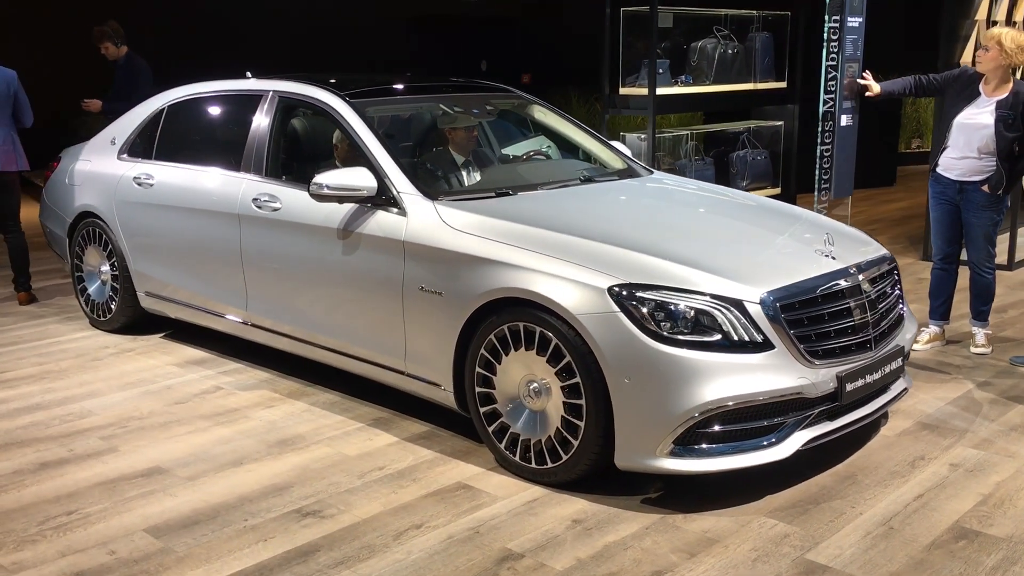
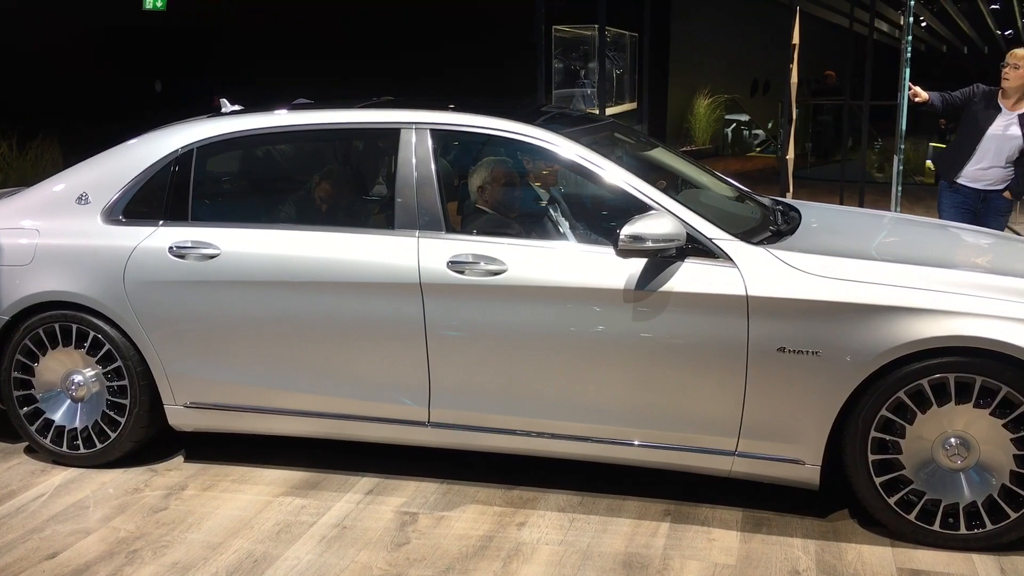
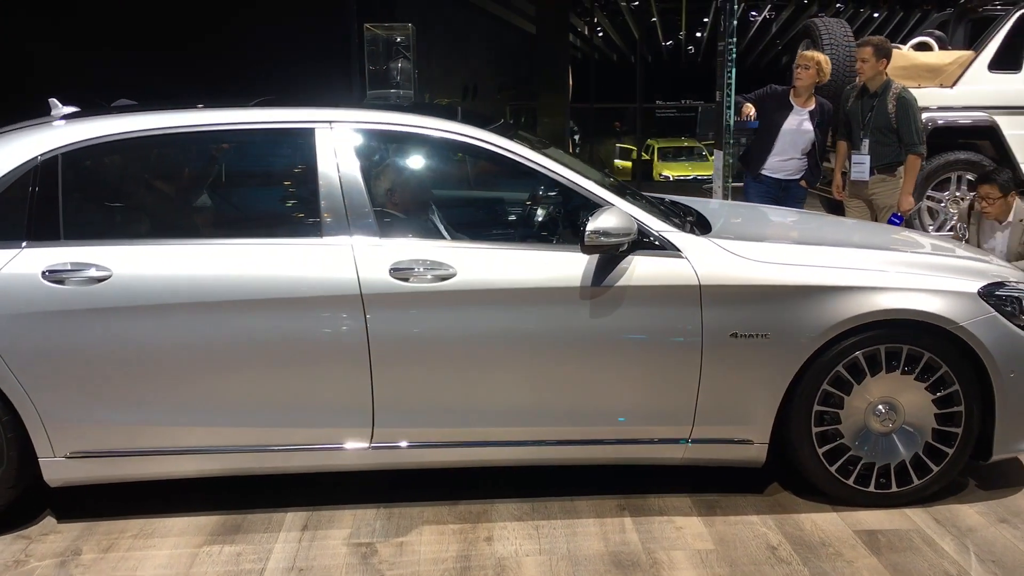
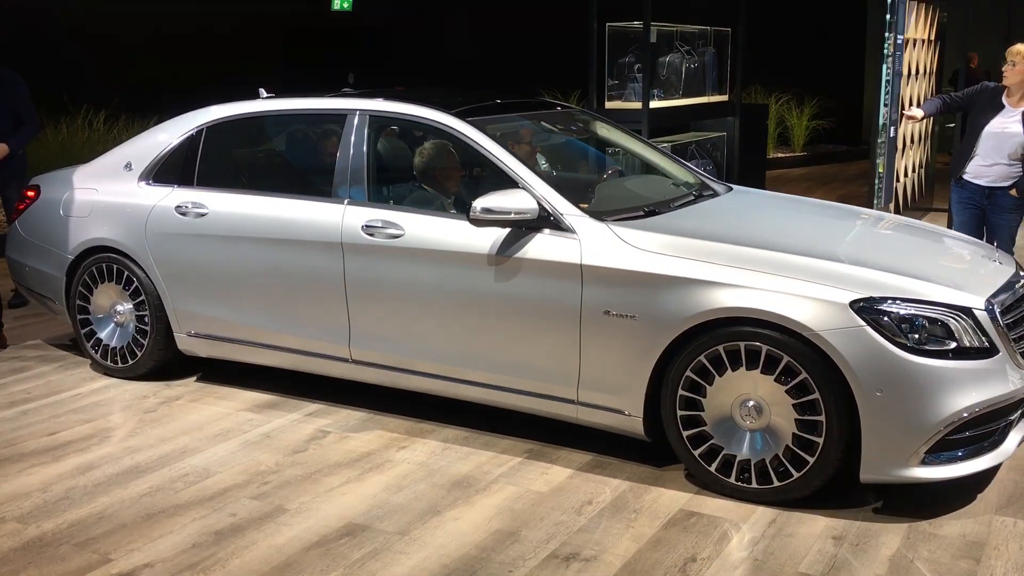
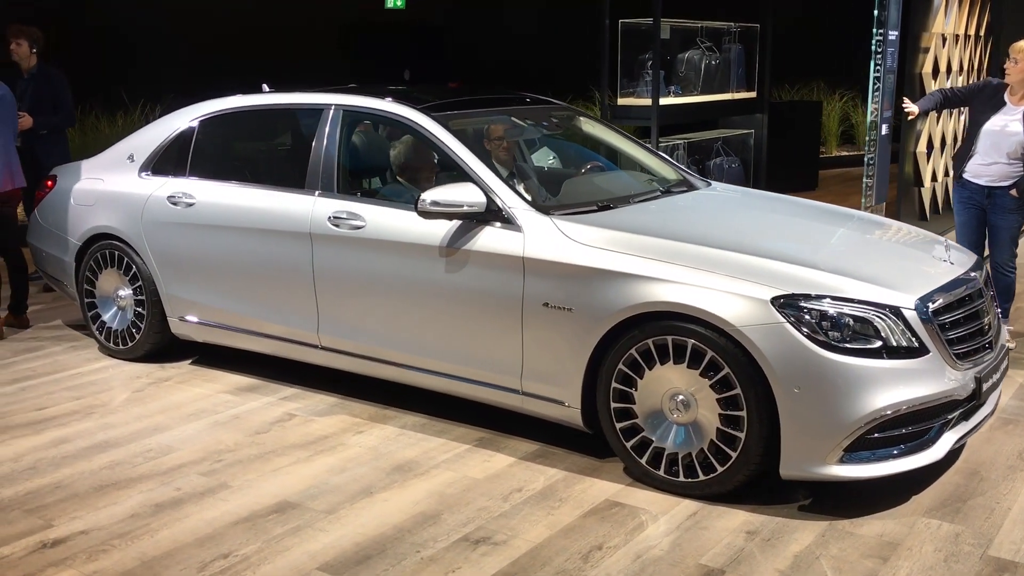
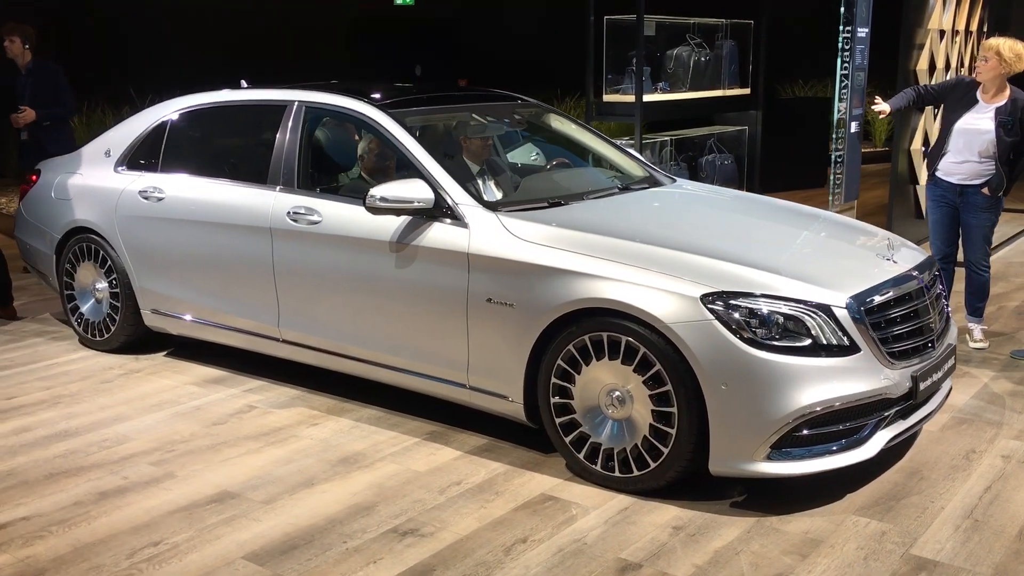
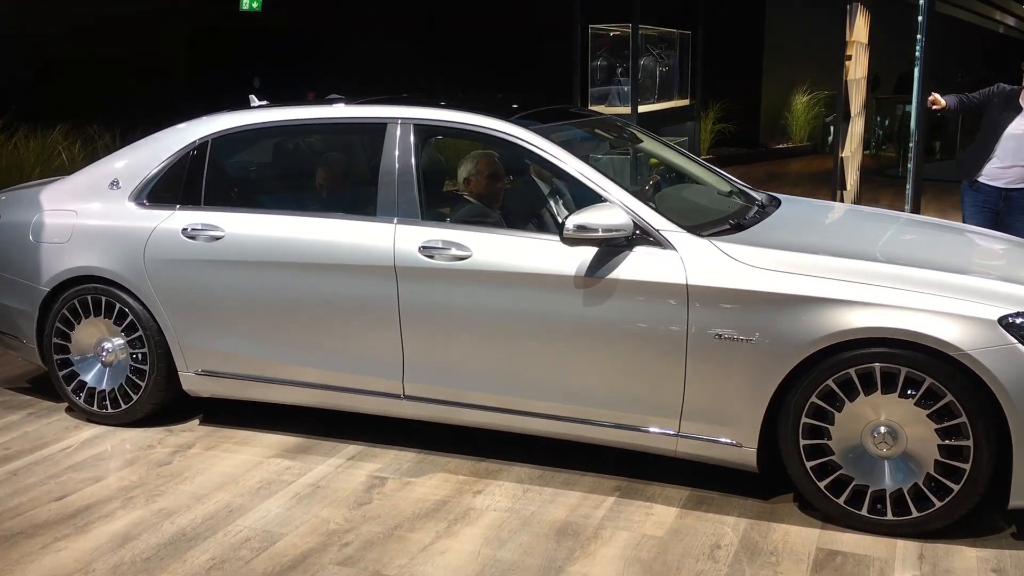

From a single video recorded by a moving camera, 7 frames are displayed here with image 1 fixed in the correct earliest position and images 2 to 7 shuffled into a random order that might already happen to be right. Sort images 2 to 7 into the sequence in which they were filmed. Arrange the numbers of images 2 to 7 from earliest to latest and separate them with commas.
6, 5, 4, 7, 2, 3
